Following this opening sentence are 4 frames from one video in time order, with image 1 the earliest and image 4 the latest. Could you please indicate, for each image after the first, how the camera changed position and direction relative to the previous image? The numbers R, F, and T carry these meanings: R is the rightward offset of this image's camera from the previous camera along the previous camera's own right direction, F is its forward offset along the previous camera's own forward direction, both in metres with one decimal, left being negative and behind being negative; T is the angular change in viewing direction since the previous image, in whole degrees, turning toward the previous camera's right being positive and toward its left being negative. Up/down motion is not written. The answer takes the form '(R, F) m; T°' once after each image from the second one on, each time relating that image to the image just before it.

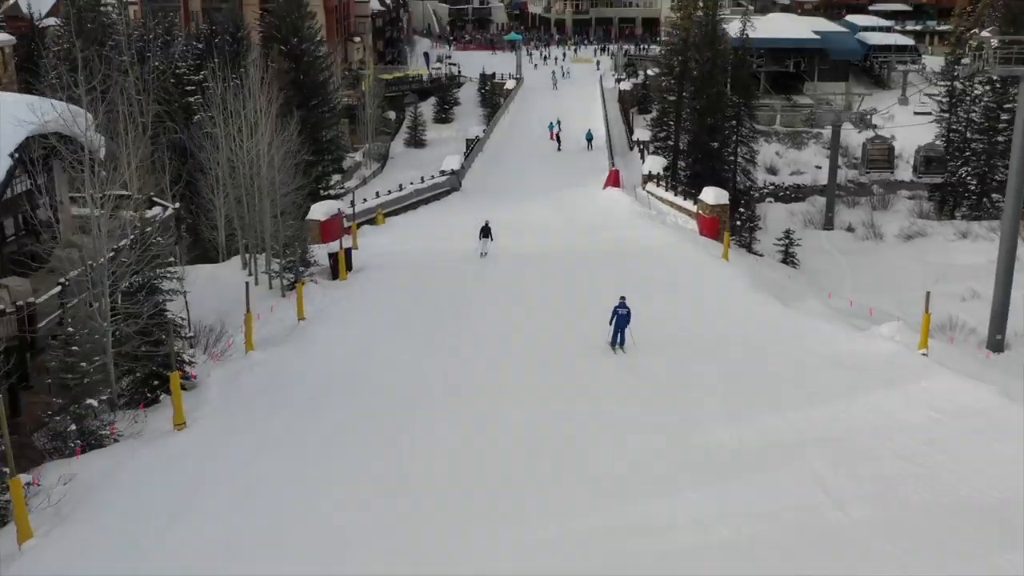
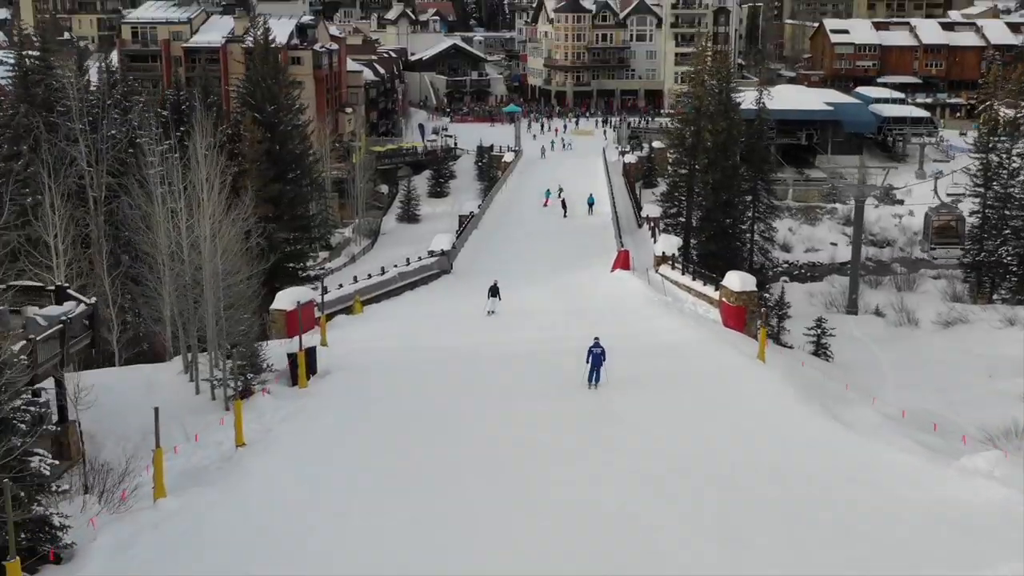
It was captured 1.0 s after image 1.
(+0.1, +3.9) m; 0°
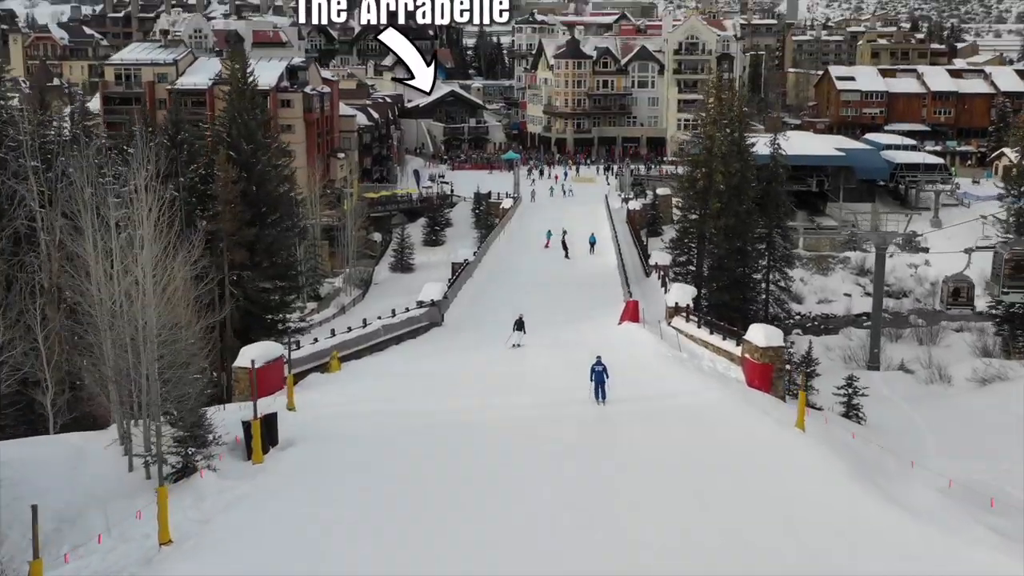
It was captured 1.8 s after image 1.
(+0.1, +3.0) m; 0°
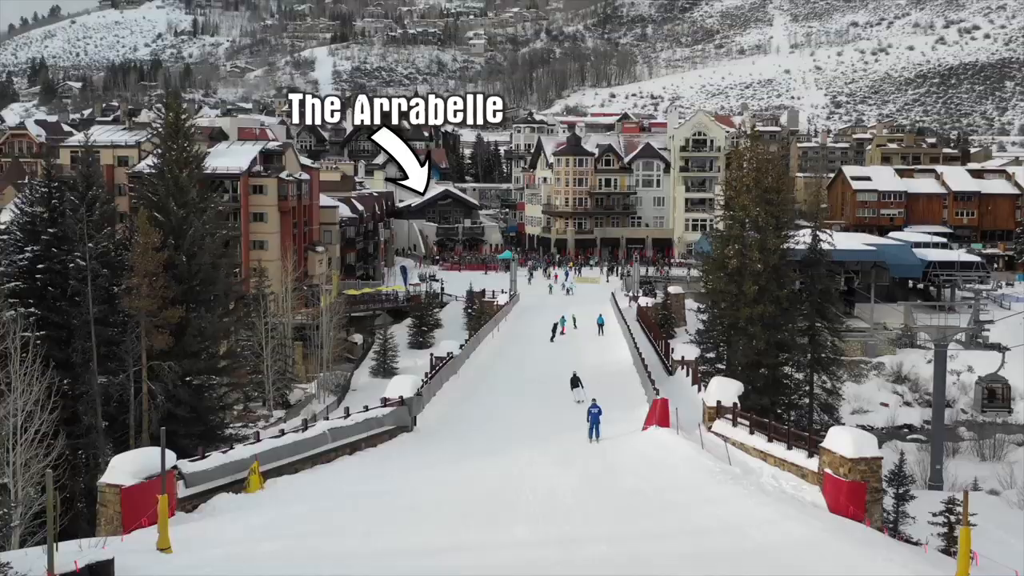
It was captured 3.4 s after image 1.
(+0.1, +6.6) m; 0°
